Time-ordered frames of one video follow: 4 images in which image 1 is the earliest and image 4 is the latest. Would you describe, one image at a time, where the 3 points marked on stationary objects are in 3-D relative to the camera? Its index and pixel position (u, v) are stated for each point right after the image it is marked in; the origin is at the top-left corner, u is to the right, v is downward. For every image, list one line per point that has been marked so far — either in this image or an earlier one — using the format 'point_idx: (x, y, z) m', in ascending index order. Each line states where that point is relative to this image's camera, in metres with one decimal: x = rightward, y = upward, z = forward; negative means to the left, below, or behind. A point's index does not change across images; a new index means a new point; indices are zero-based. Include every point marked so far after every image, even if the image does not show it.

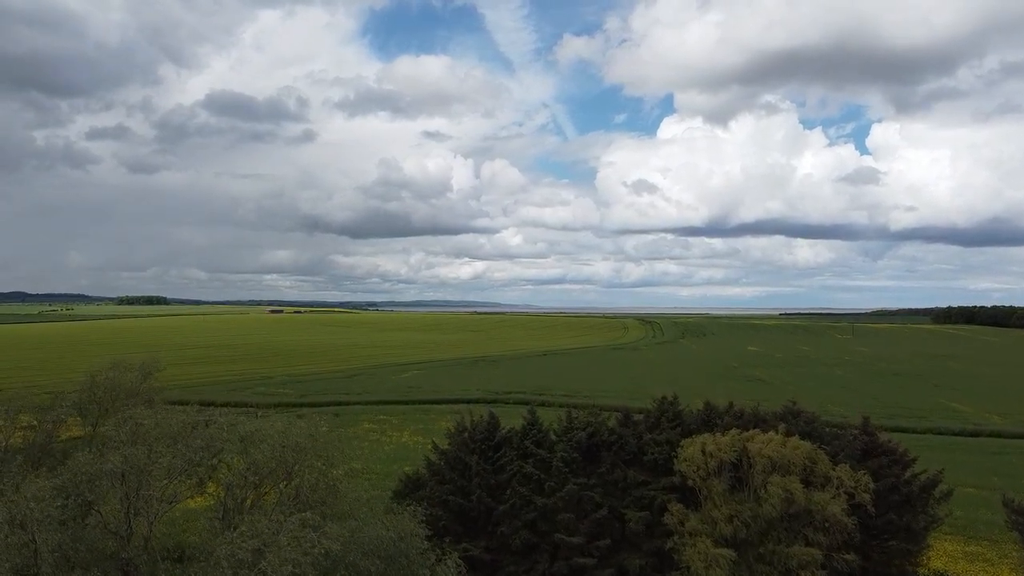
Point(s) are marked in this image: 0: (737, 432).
0: (+4.8, -3.1, +13.4) m
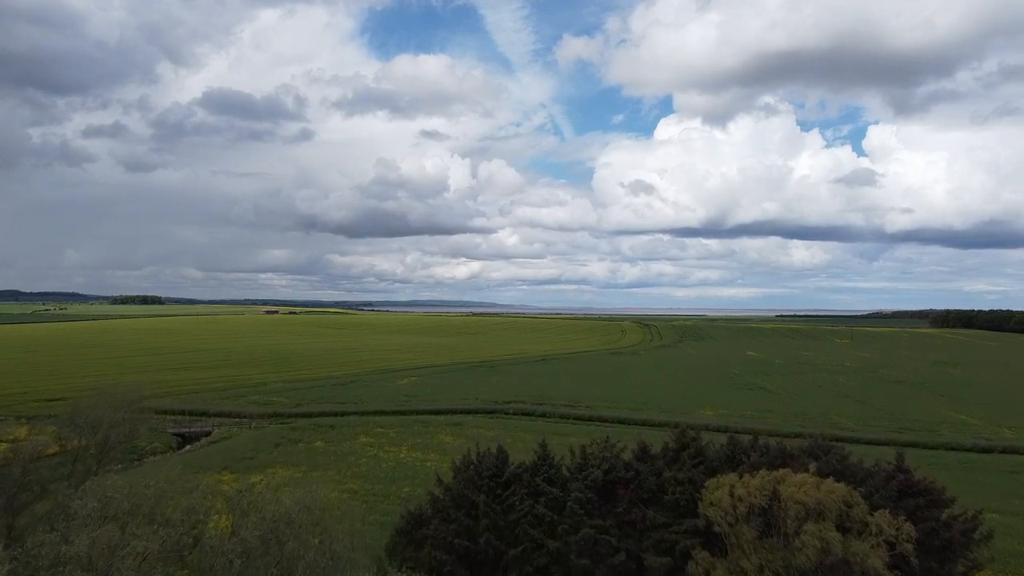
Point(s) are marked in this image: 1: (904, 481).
0: (+5.0, -3.7, +12.5) m
1: (+8.2, -4.0, +13.1) m
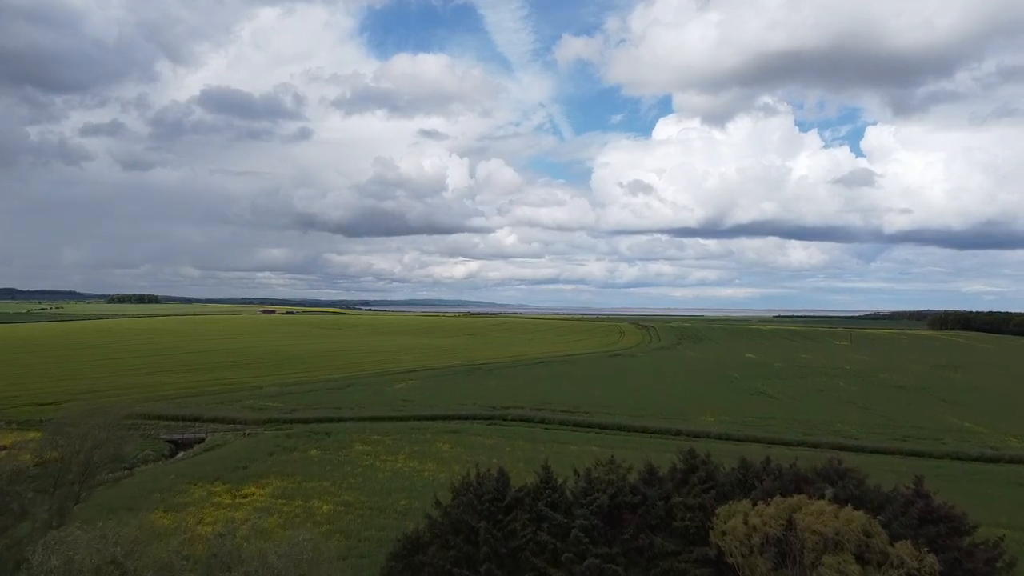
0: (+5.1, -4.0, +11.9) m
1: (+8.2, -4.4, +12.6) m
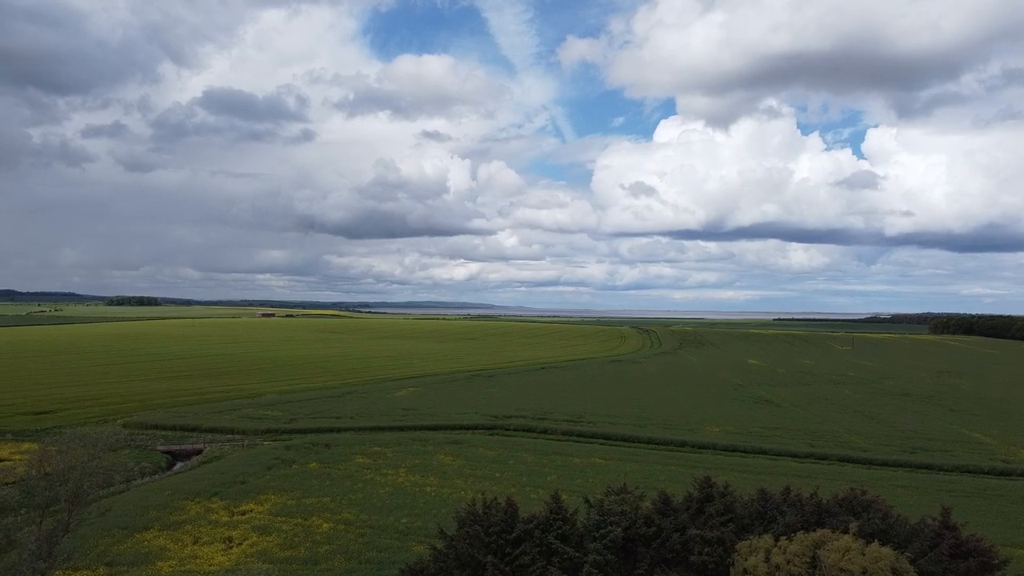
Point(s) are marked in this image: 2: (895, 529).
0: (+5.2, -4.4, +11.3) m
1: (+8.4, -4.8, +12.0) m
2: (+7.4, -4.6, +12.2) m
